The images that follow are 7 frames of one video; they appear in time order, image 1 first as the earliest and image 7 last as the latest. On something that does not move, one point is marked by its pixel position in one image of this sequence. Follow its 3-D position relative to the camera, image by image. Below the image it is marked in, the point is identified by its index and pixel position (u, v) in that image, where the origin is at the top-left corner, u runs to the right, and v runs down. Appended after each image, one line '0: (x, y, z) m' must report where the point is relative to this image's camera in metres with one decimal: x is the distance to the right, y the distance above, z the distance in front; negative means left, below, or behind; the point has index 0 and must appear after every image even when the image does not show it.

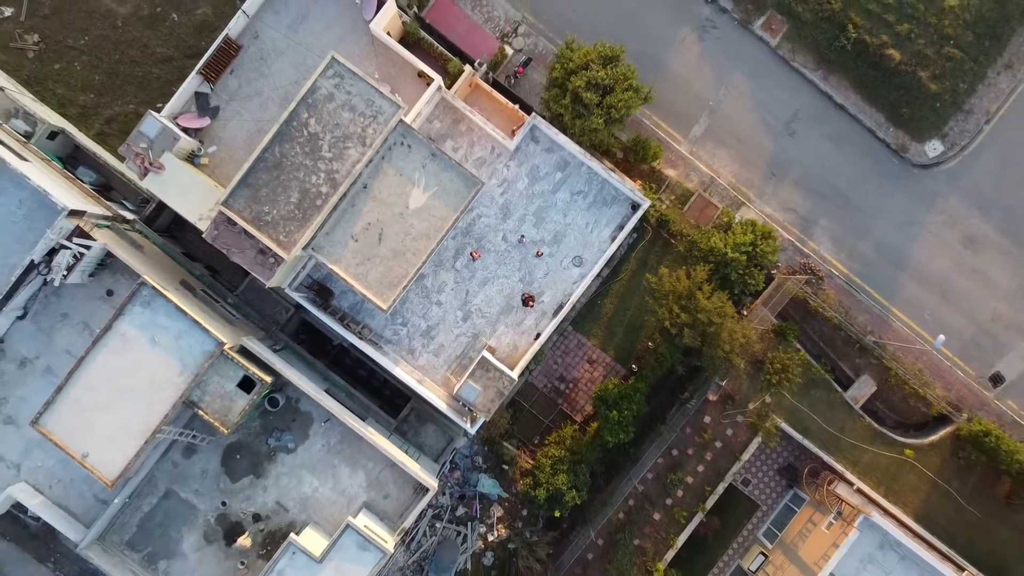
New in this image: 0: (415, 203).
0: (-2.8, +2.5, +15.9) m
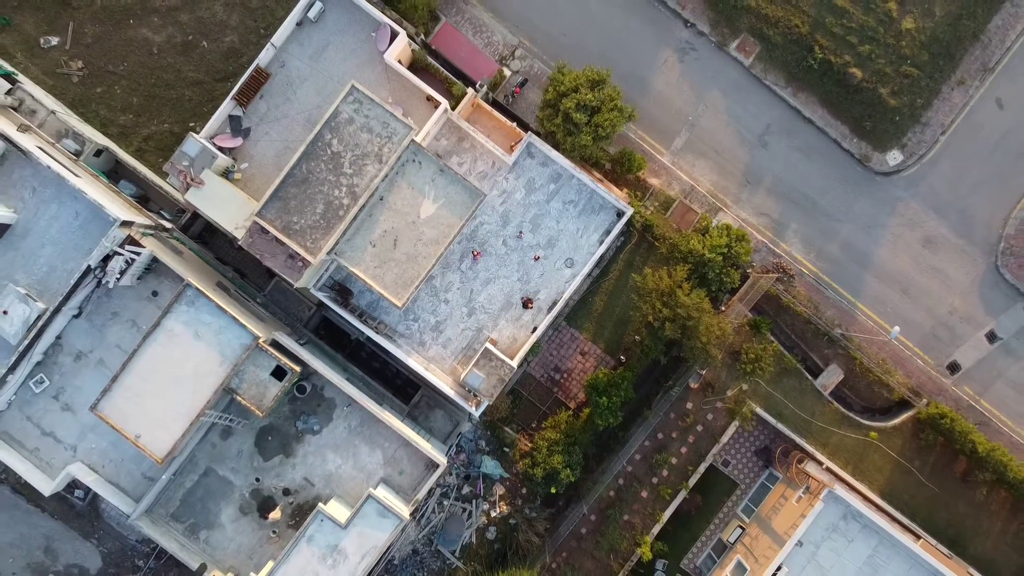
0: (-2.8, +2.5, +18.1) m
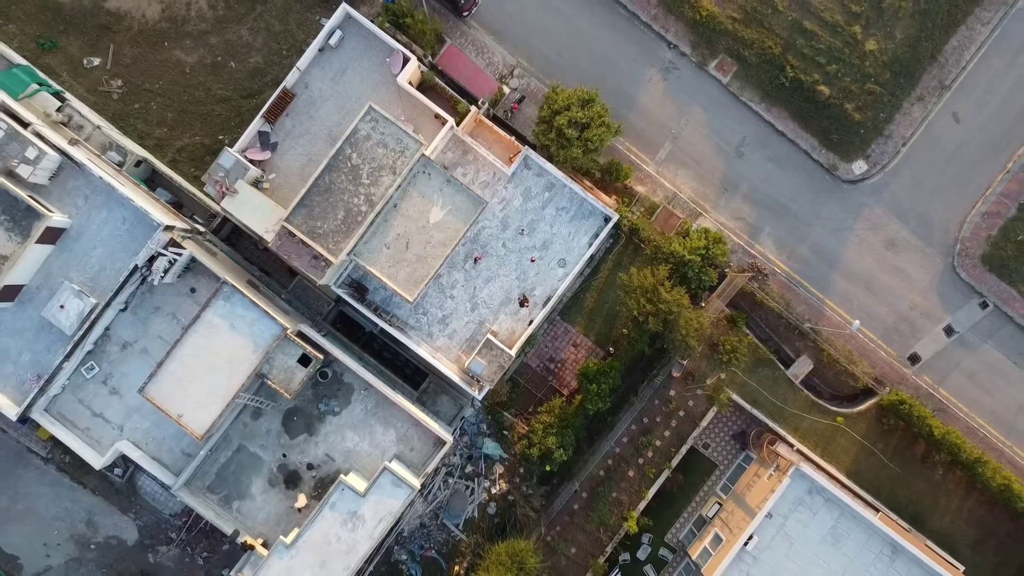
0: (-2.9, +2.6, +20.4) m
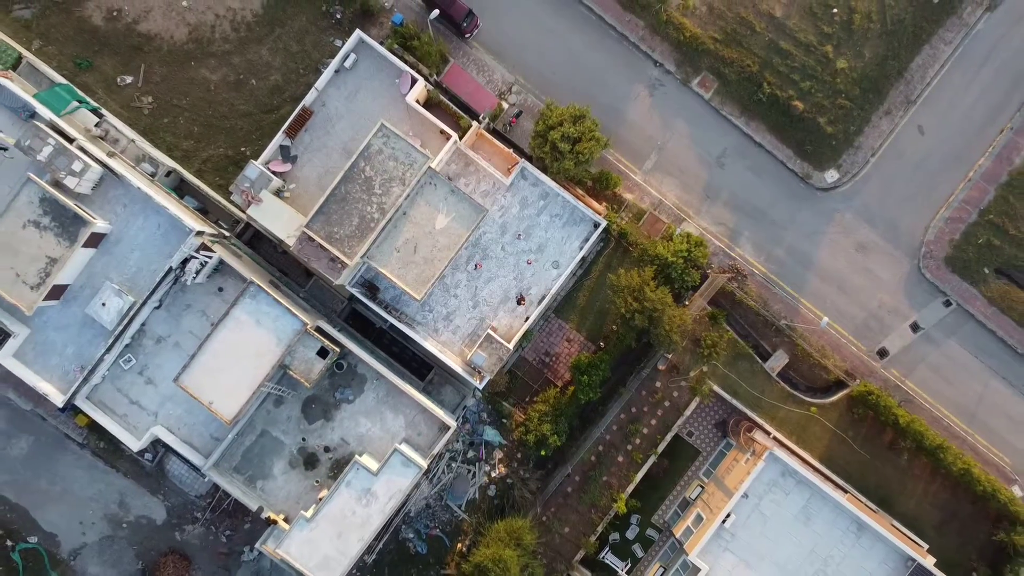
0: (-3.0, +2.6, +22.5) m
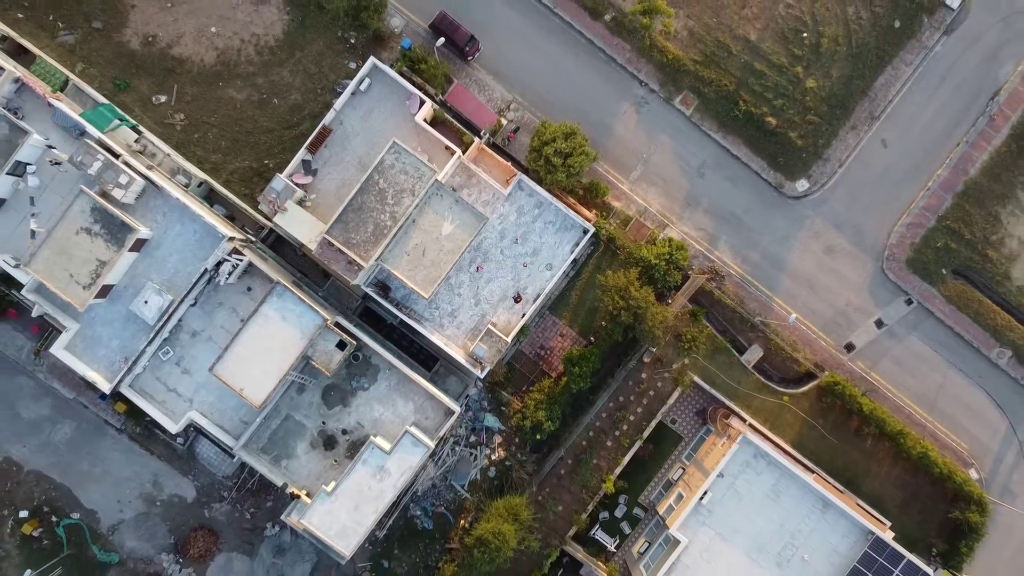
0: (-3.1, +2.6, +25.2) m
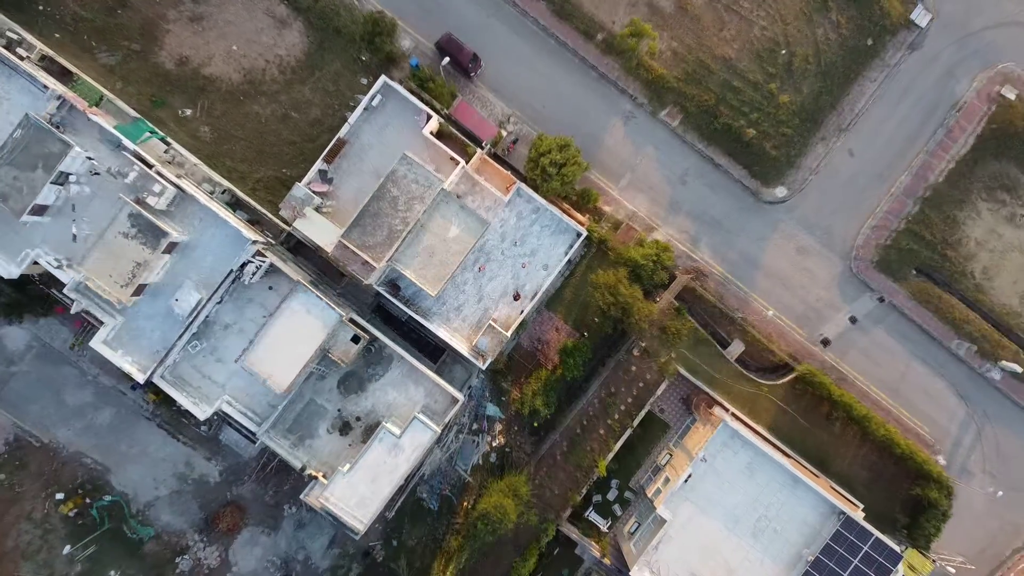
0: (-3.1, +2.8, +28.2) m
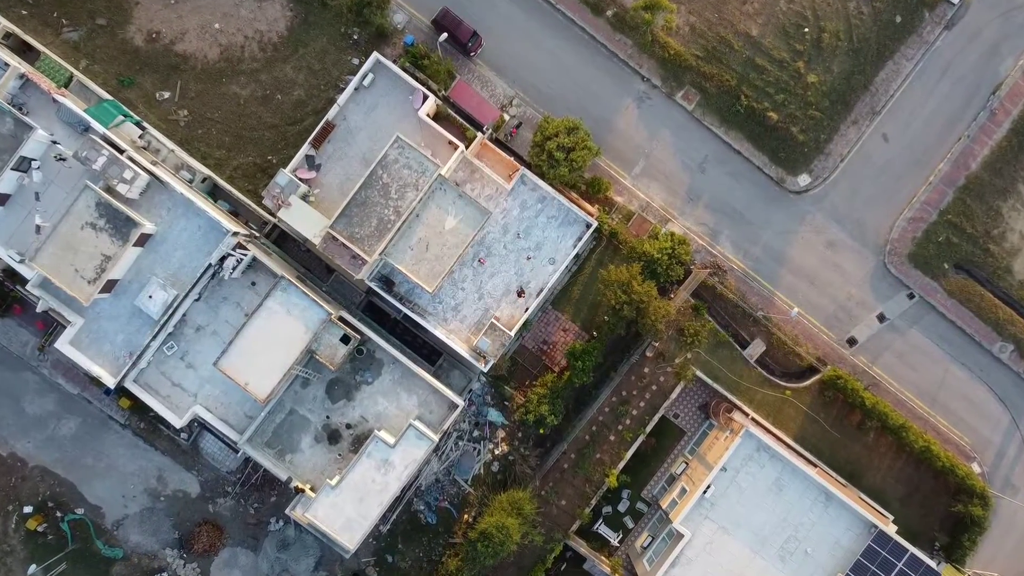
0: (-2.9, +2.9, +25.3) m
